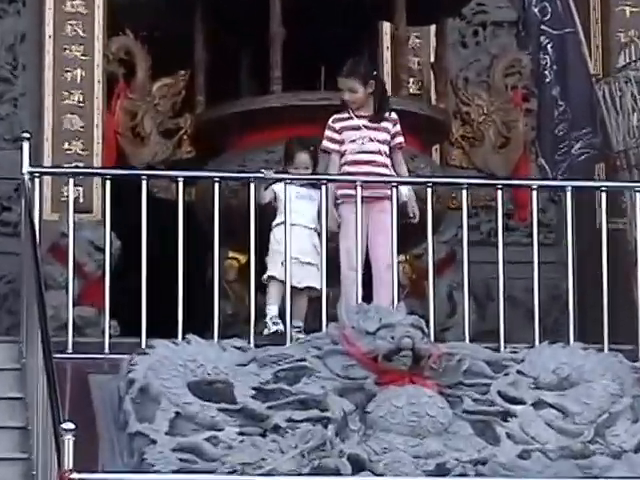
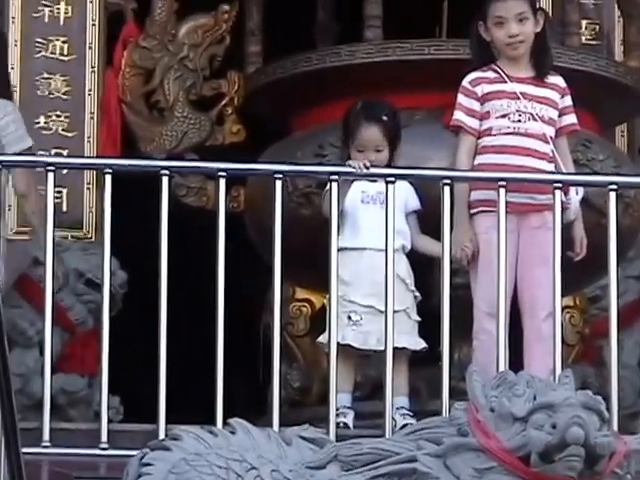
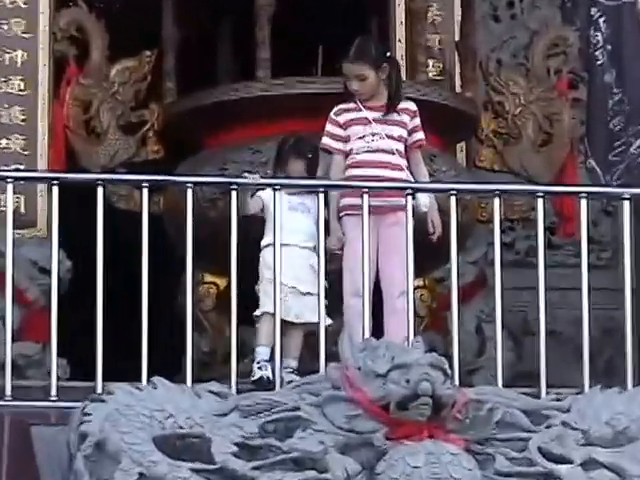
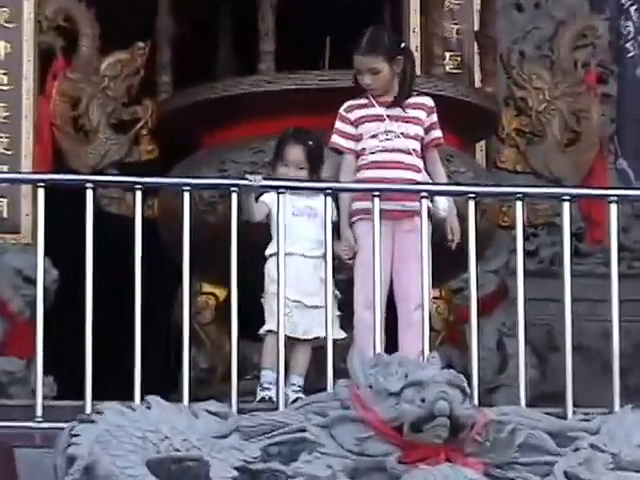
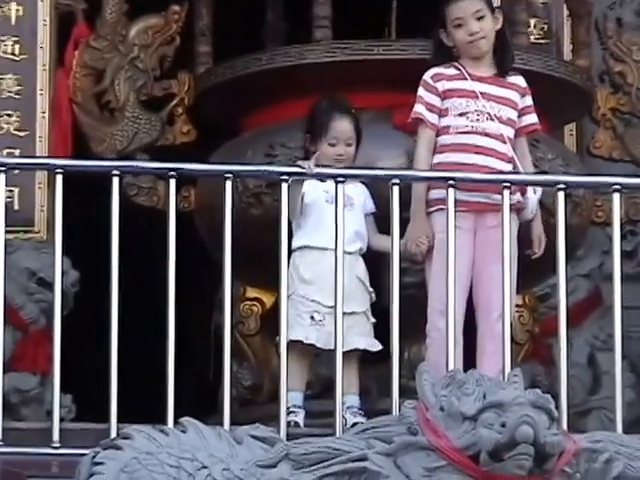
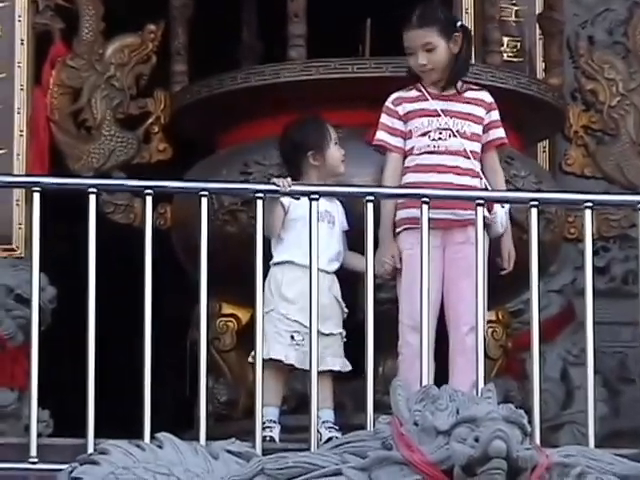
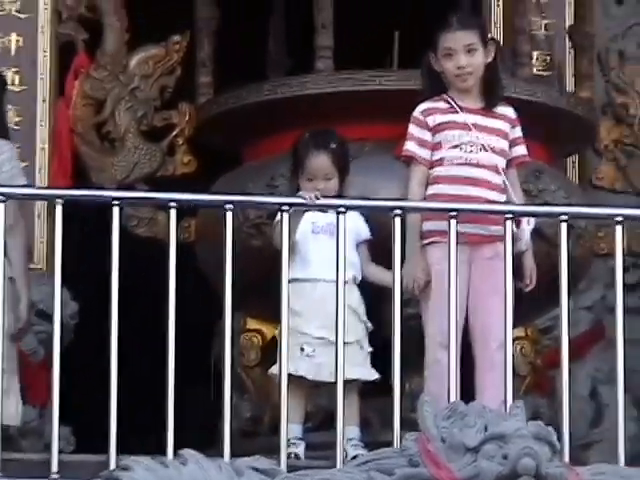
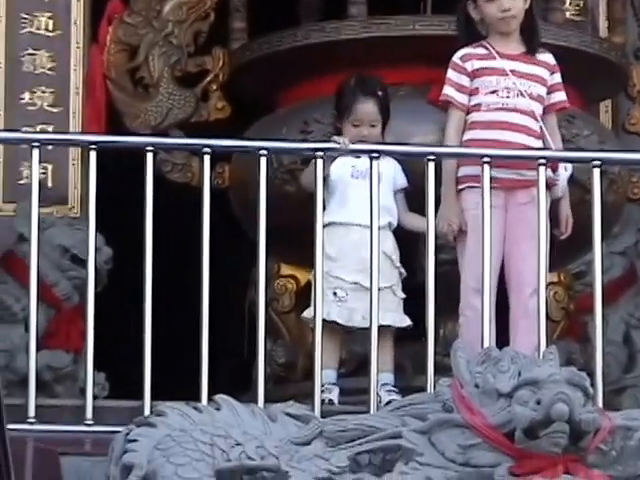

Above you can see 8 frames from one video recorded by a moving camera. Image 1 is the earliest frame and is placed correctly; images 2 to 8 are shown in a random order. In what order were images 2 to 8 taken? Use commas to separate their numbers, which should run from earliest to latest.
3, 4, 6, 5, 8, 2, 7
